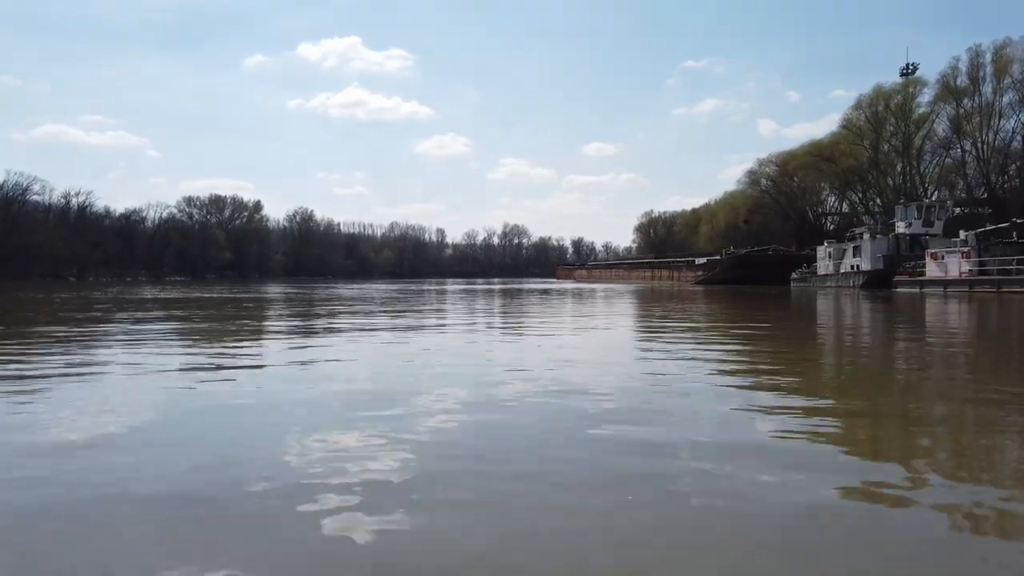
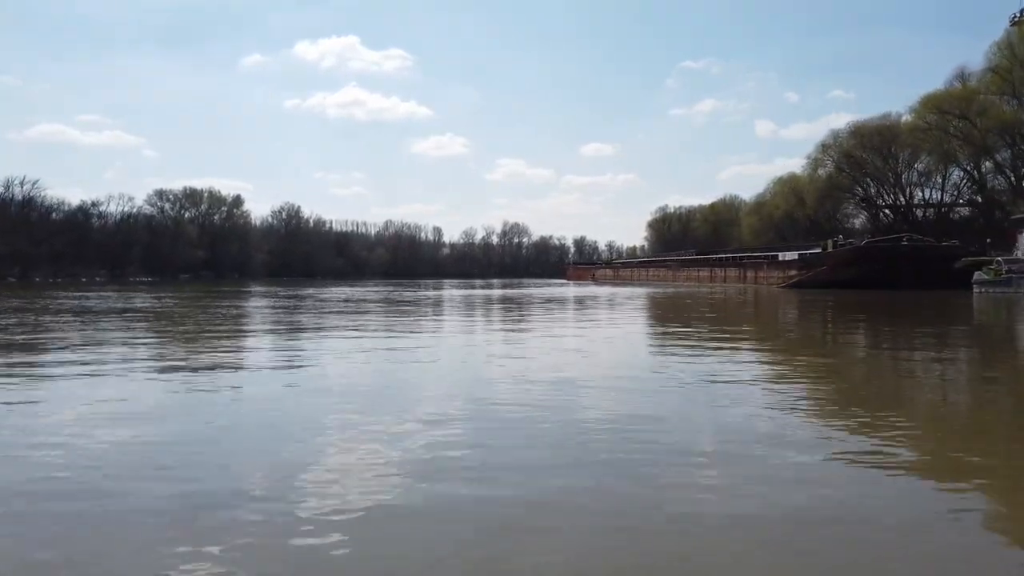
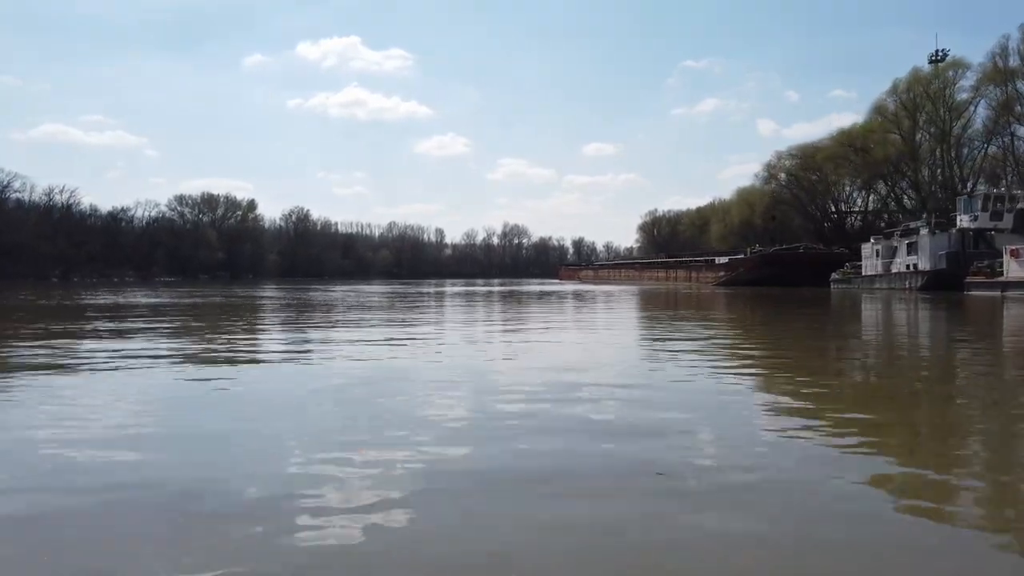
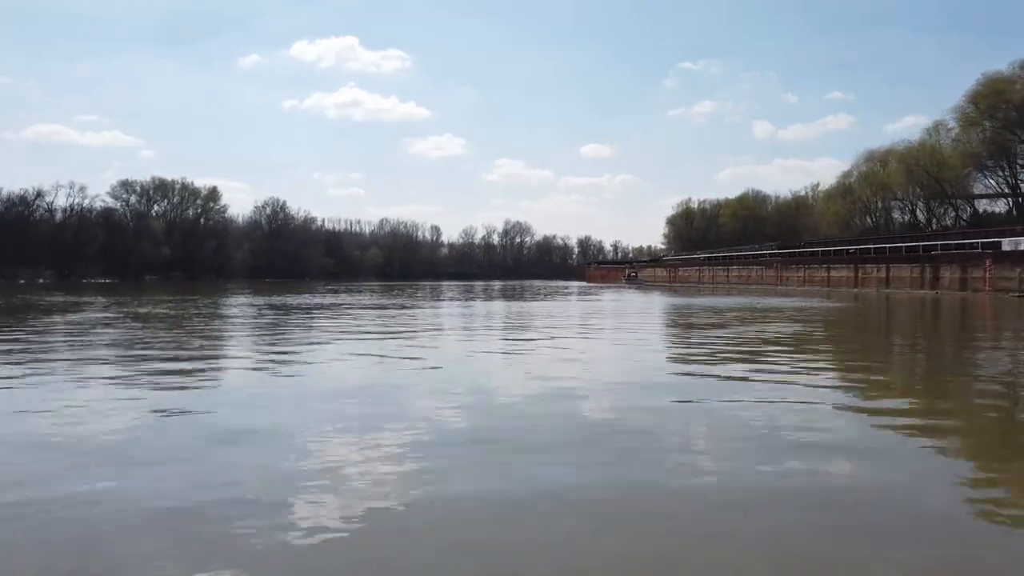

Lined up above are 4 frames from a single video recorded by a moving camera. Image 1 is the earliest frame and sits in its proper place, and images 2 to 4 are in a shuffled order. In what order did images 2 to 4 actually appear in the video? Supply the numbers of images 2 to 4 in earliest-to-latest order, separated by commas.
3, 2, 4
